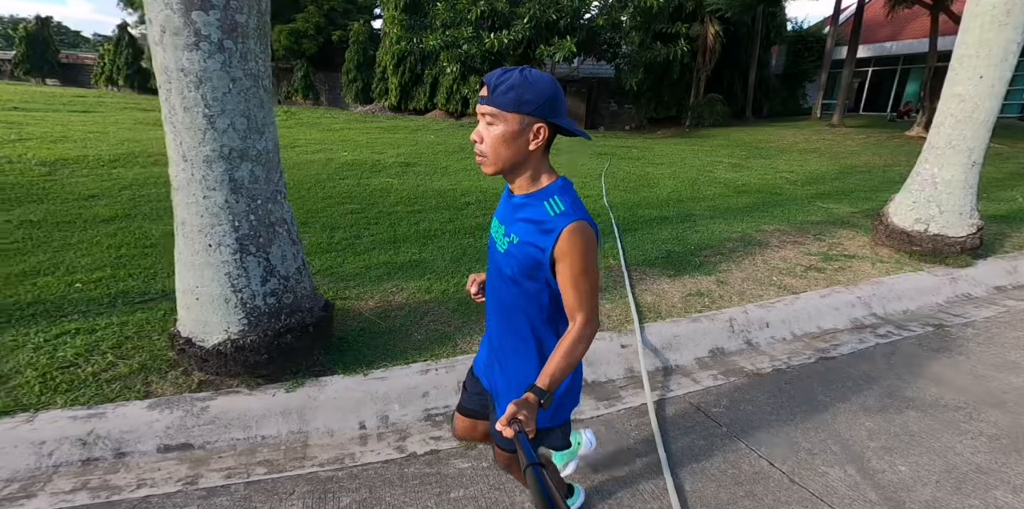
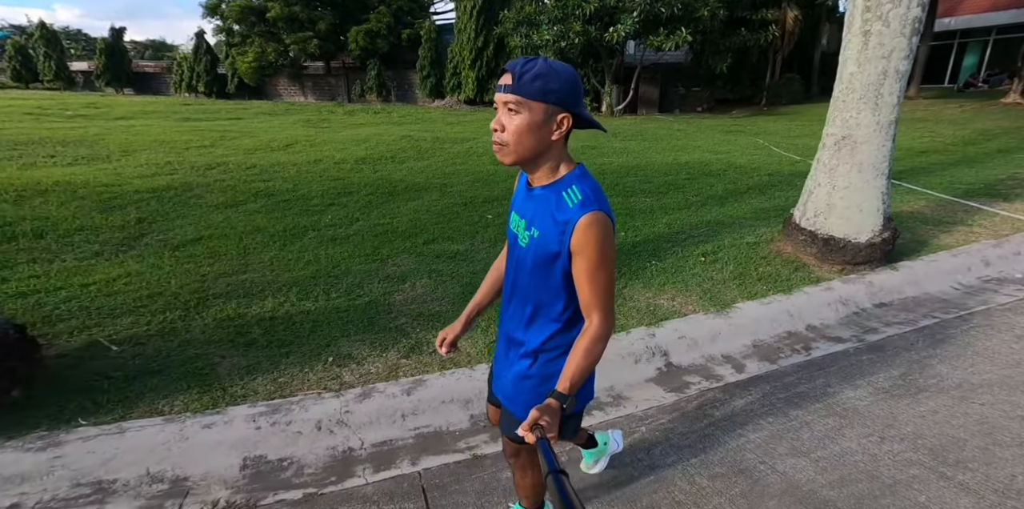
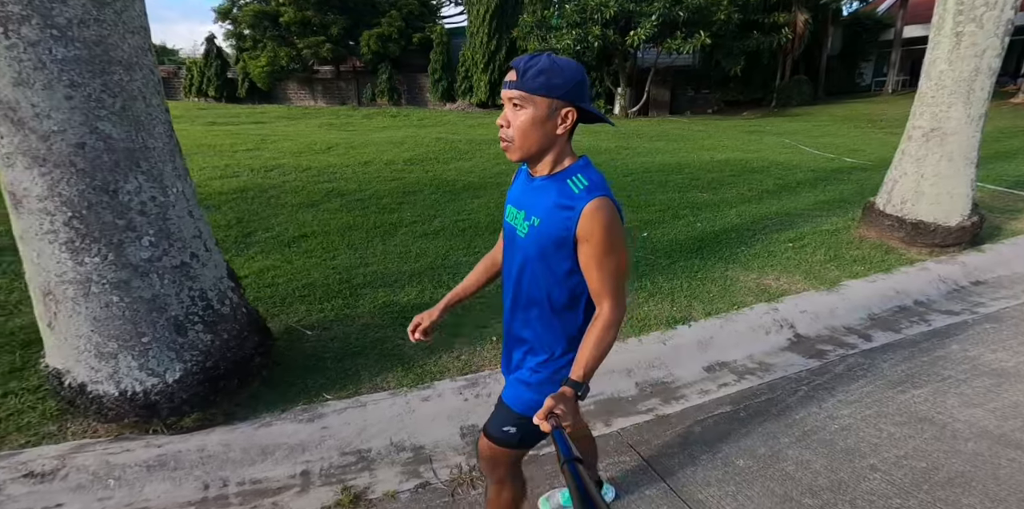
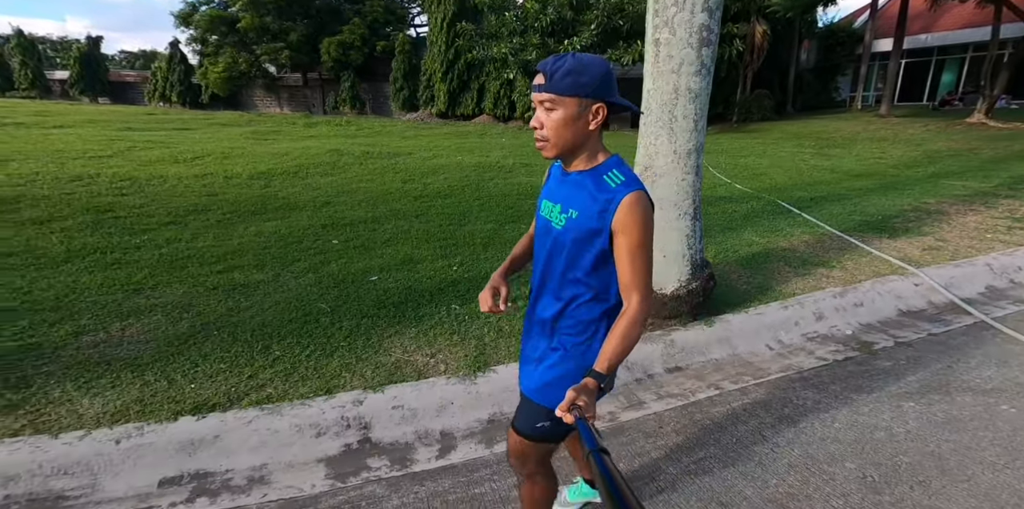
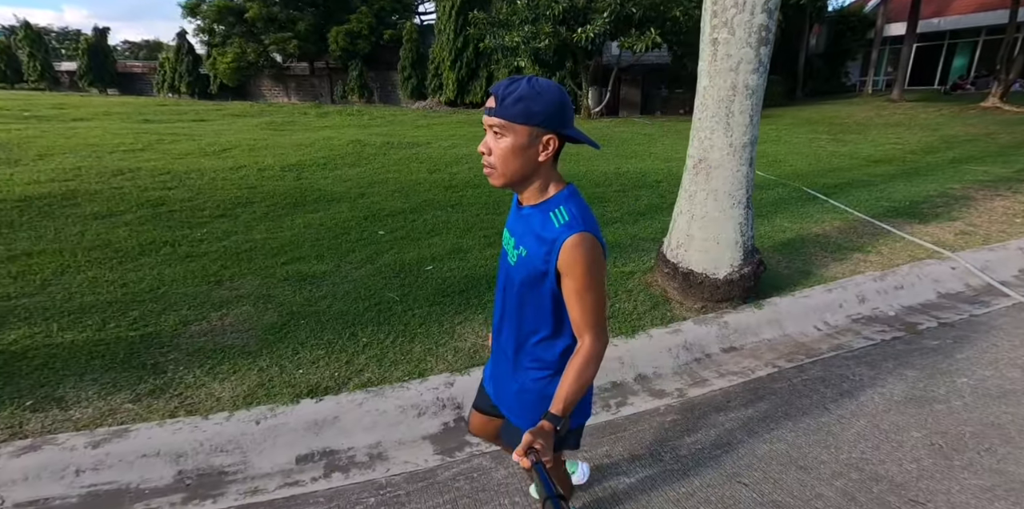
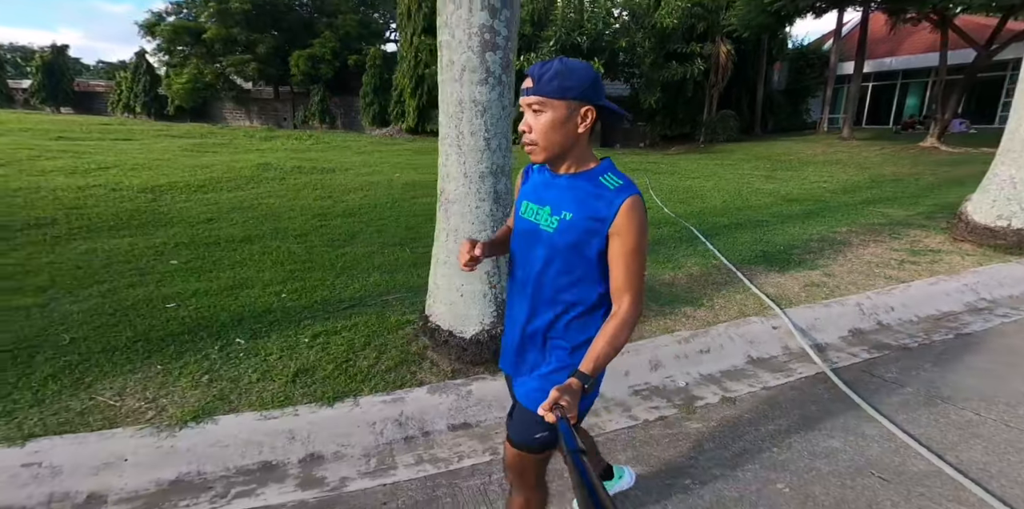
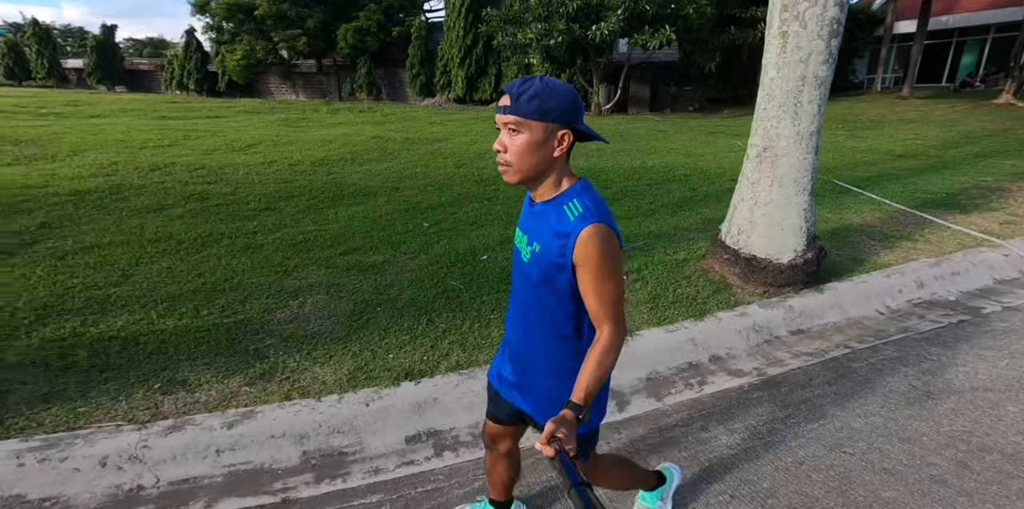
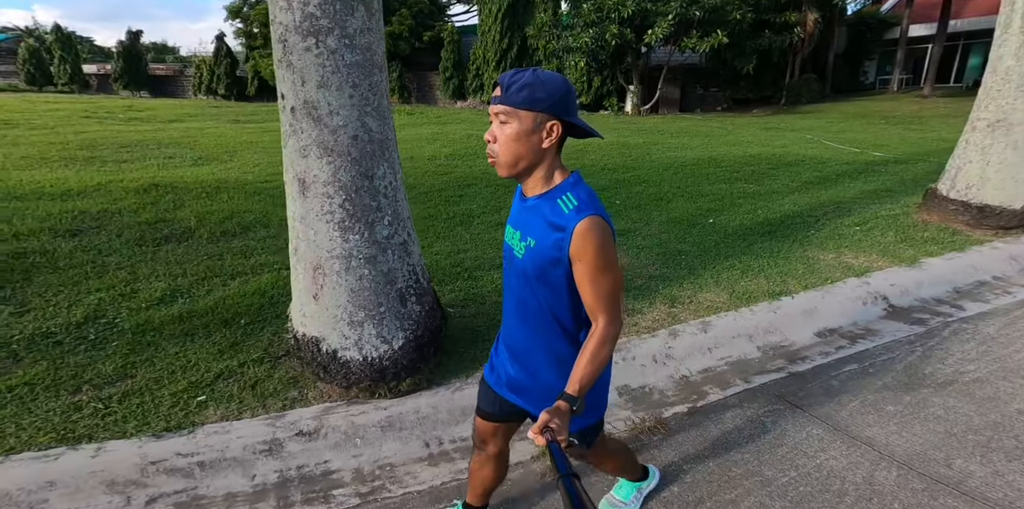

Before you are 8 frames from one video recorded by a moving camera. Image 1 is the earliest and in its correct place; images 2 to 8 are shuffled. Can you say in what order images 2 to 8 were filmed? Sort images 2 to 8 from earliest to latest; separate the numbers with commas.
6, 4, 5, 7, 2, 3, 8
